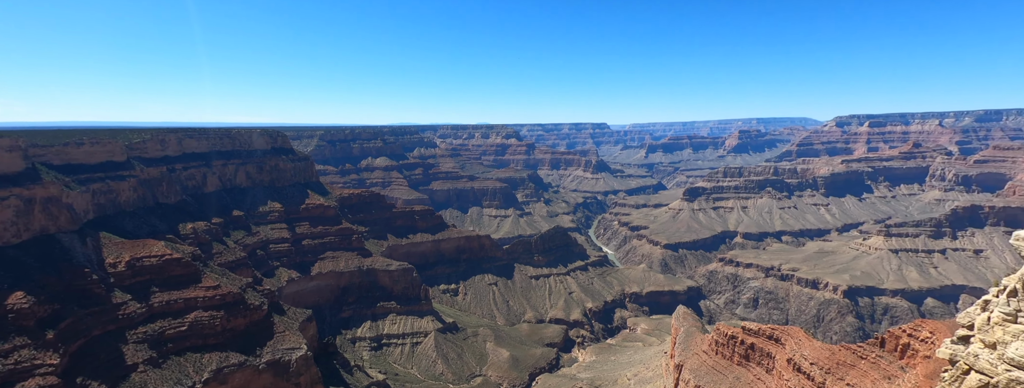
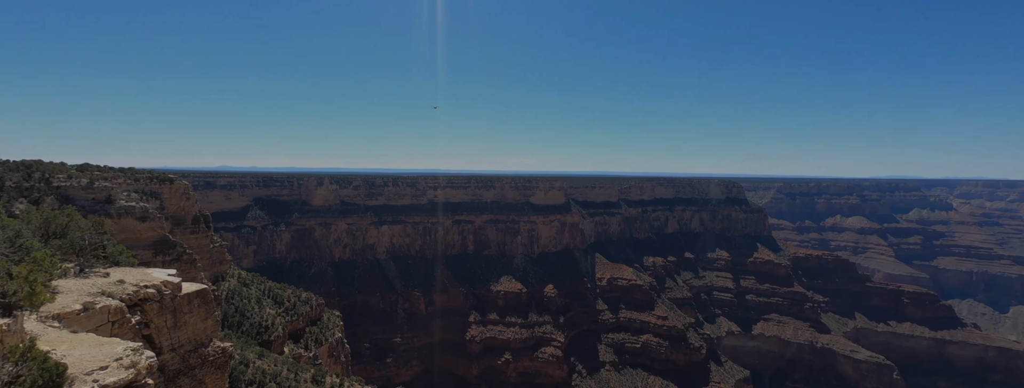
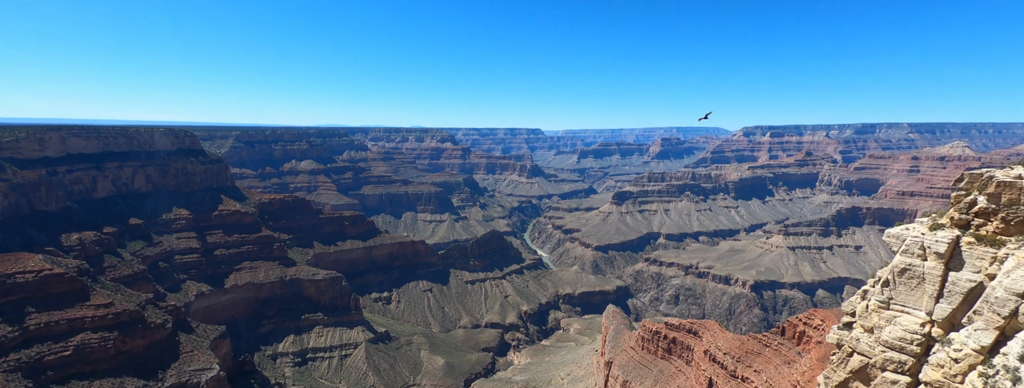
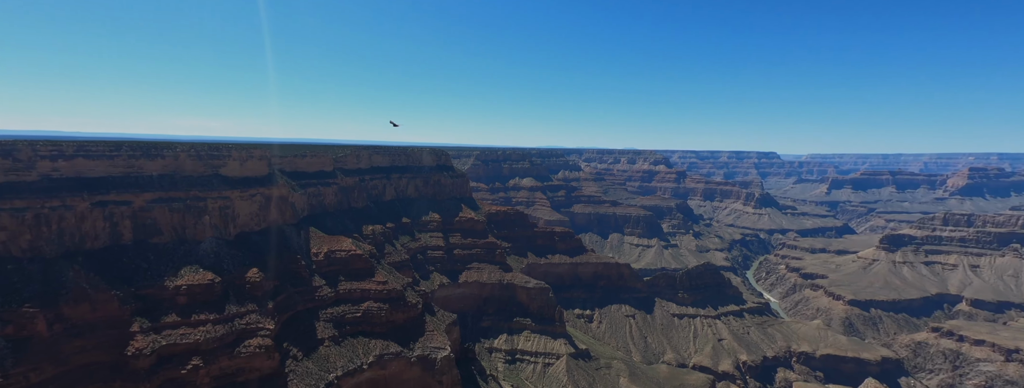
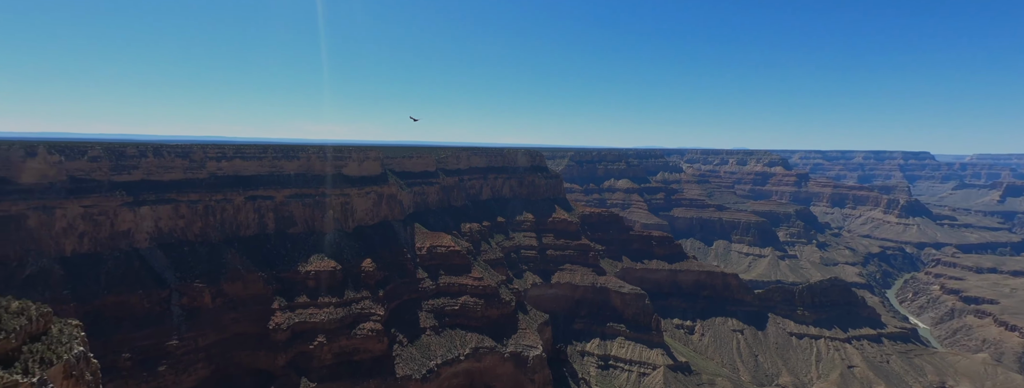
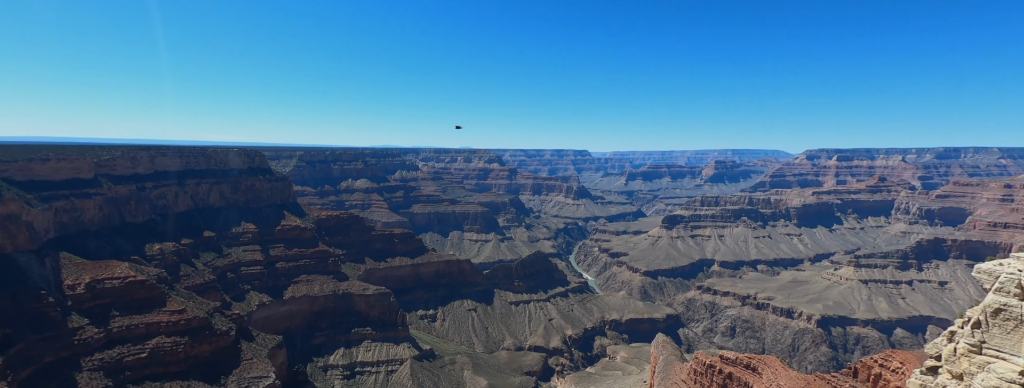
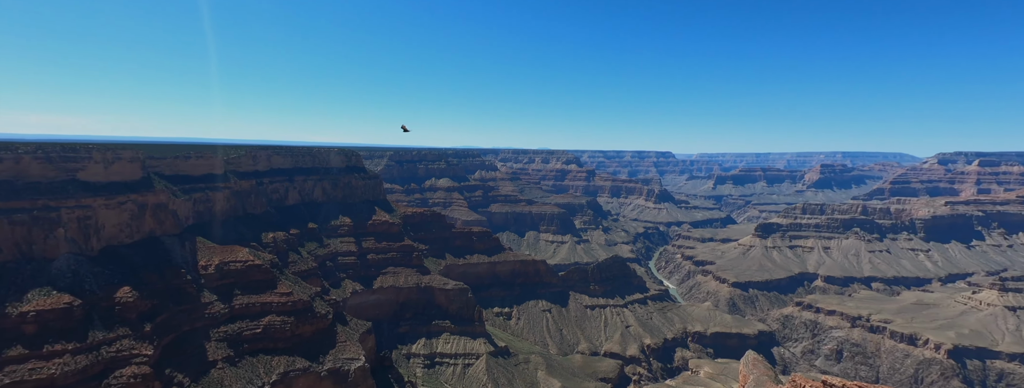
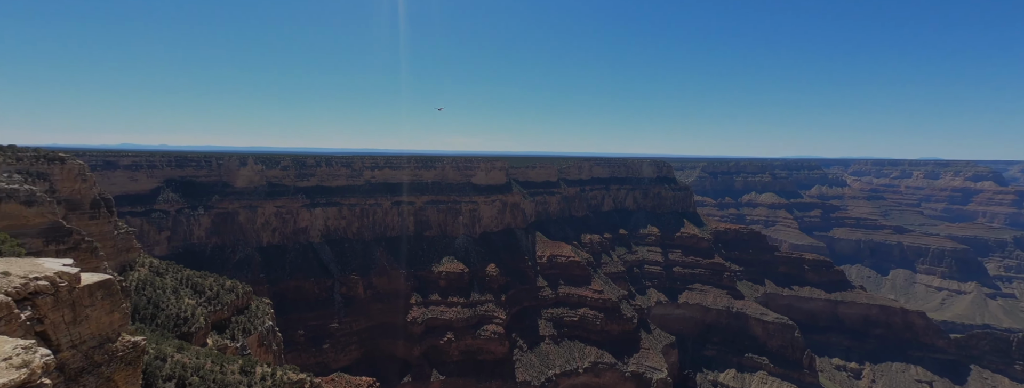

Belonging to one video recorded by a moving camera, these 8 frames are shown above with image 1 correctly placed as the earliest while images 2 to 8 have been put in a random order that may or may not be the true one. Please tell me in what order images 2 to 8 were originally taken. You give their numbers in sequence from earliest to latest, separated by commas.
3, 6, 7, 4, 5, 8, 2
